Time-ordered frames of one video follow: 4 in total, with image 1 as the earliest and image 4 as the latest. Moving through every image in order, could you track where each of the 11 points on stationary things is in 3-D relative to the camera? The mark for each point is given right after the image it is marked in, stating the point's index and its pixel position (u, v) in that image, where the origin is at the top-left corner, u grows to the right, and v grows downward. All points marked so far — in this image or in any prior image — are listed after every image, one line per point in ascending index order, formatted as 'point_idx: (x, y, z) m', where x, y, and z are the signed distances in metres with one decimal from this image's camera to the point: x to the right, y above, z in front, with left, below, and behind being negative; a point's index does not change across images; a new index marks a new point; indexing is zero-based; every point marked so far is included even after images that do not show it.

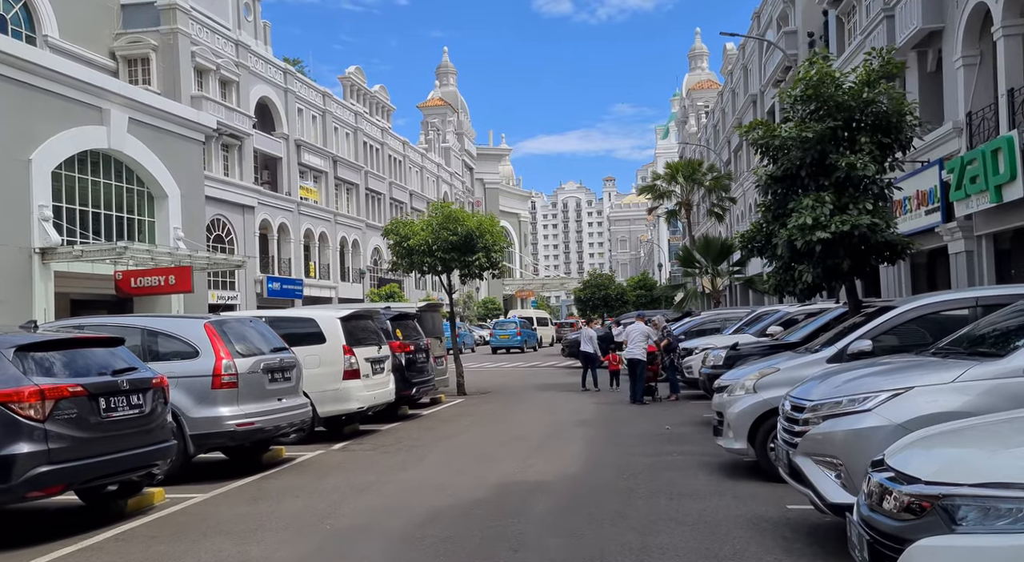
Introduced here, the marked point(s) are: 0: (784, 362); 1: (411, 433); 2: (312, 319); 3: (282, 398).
0: (+2.7, -0.8, +8.7) m
1: (-1.6, -2.3, +13.6) m
2: (-2.8, -0.6, +12.4) m
3: (-2.6, -1.3, +9.9) m
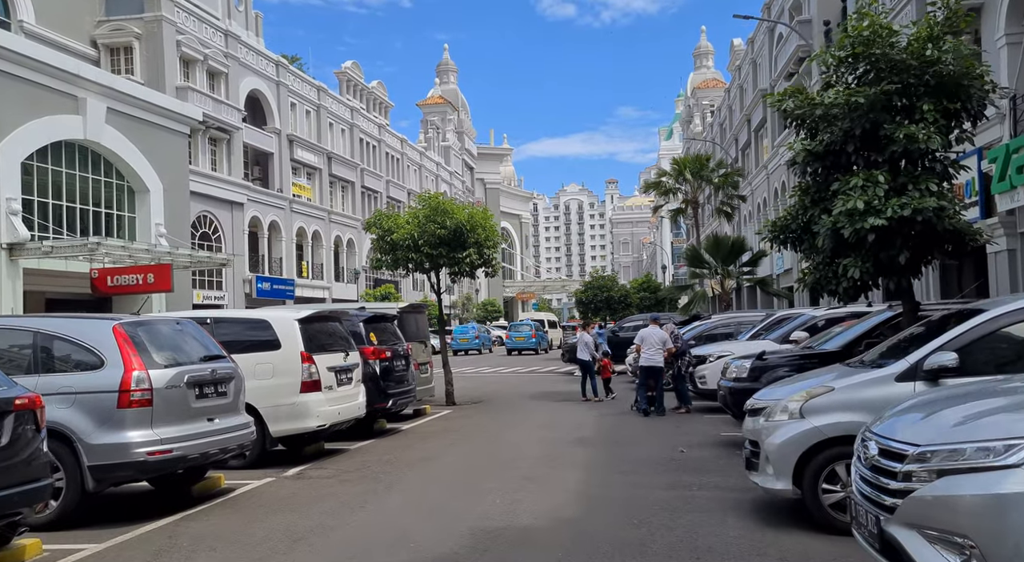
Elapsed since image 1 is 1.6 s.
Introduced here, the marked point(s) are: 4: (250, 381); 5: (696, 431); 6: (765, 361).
0: (+2.6, -0.8, +6.9) m
1: (-1.7, -2.3, +11.8) m
2: (-3.0, -0.5, +10.6) m
3: (-2.7, -1.3, +8.1) m
4: (-3.1, -1.2, +10.3) m
5: (+2.7, -2.2, +12.9) m
6: (+3.1, -1.0, +10.6) m
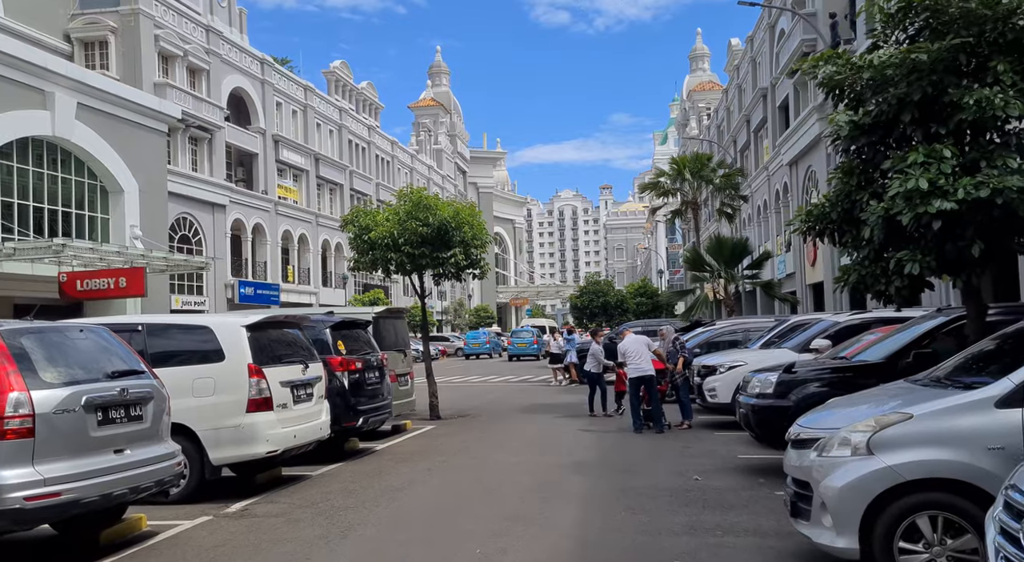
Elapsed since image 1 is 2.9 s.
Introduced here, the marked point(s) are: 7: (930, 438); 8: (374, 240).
0: (+2.4, -0.7, +5.4) m
1: (-1.9, -2.3, +10.2) m
2: (-3.1, -0.5, +9.0) m
3: (-2.9, -1.2, +6.5) m
4: (-3.2, -1.2, +8.7) m
5: (+2.6, -2.2, +11.4) m
6: (+2.9, -1.0, +9.1) m
7: (+2.4, -0.9, +5.0) m
8: (-2.6, +0.8, +16.6) m
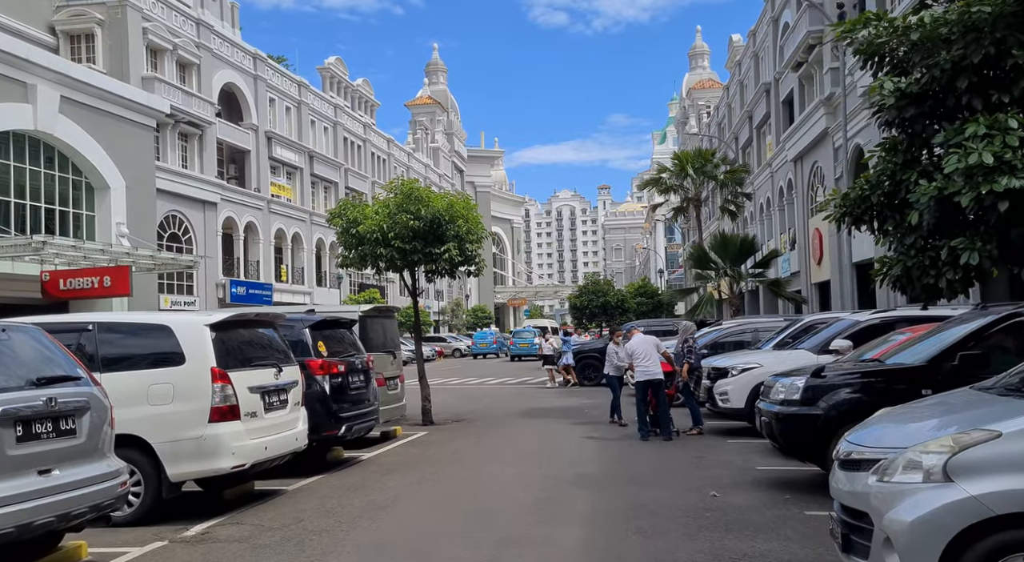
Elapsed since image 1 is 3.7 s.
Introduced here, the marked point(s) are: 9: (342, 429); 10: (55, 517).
0: (+2.4, -0.7, +4.4) m
1: (-1.9, -2.3, +9.2) m
2: (-3.1, -0.4, +8.0) m
3: (-2.9, -1.2, +5.5) m
4: (-3.3, -1.1, +7.8) m
5: (+2.5, -2.2, +10.4) m
6: (+2.9, -0.9, +8.1) m
7: (+2.3, -0.8, +4.0) m
8: (-2.6, +0.8, +15.6) m
9: (-2.0, -1.8, +10.4) m
10: (-2.8, -1.5, +5.4) m
